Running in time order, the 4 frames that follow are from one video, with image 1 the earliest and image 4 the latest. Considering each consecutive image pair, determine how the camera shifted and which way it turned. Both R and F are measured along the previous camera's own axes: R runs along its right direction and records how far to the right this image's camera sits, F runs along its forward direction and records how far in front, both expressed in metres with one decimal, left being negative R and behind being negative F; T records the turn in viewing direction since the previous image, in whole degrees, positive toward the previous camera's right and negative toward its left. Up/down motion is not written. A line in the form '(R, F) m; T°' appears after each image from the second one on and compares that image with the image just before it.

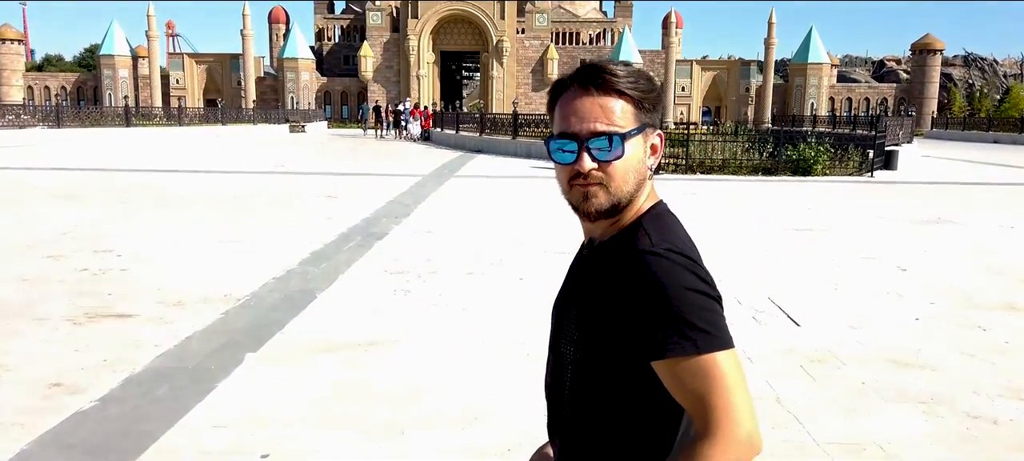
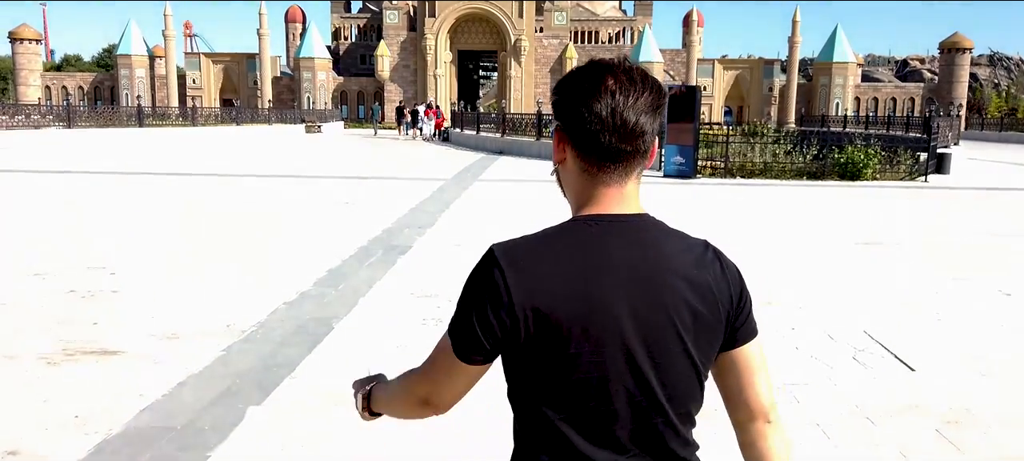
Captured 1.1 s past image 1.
(-0.2, +0.7) m; -1°
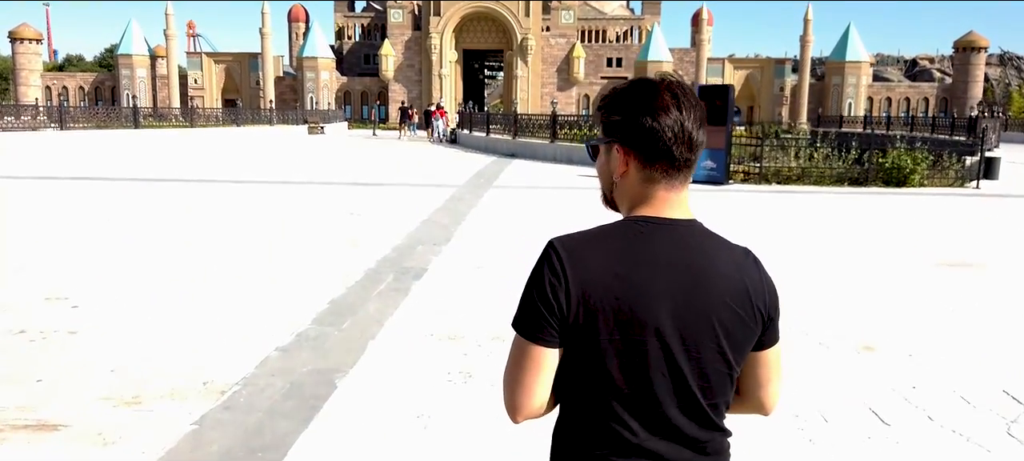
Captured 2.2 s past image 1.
(-0.2, +0.9) m; 0°
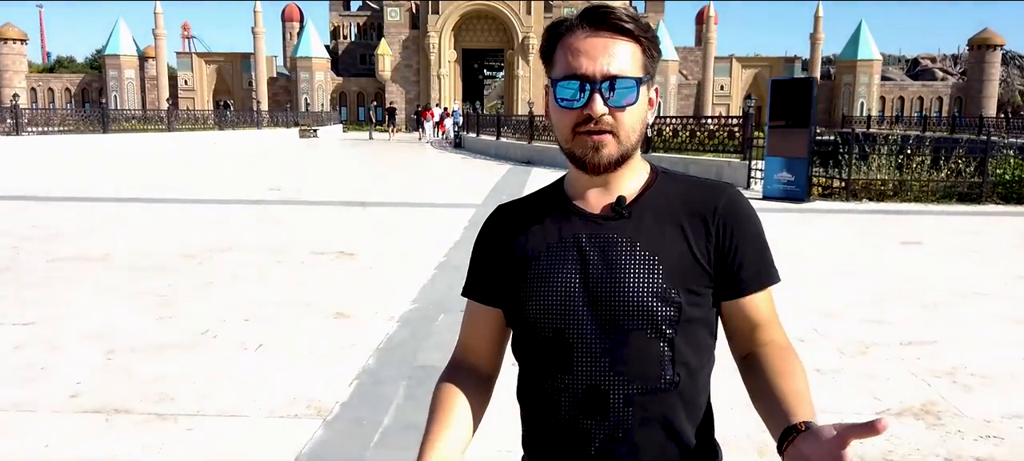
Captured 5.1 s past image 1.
(-0.4, +2.1) m; 0°
